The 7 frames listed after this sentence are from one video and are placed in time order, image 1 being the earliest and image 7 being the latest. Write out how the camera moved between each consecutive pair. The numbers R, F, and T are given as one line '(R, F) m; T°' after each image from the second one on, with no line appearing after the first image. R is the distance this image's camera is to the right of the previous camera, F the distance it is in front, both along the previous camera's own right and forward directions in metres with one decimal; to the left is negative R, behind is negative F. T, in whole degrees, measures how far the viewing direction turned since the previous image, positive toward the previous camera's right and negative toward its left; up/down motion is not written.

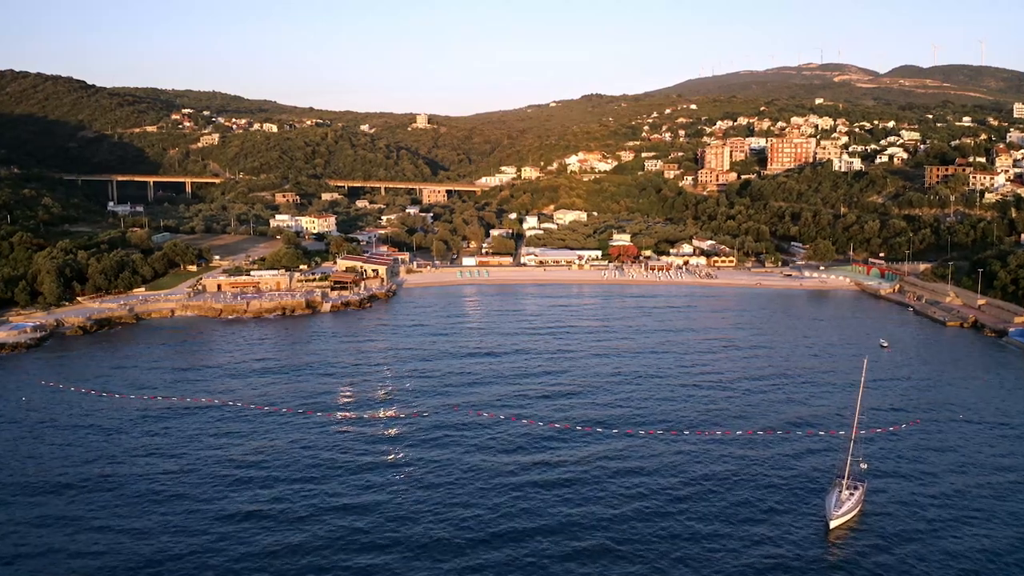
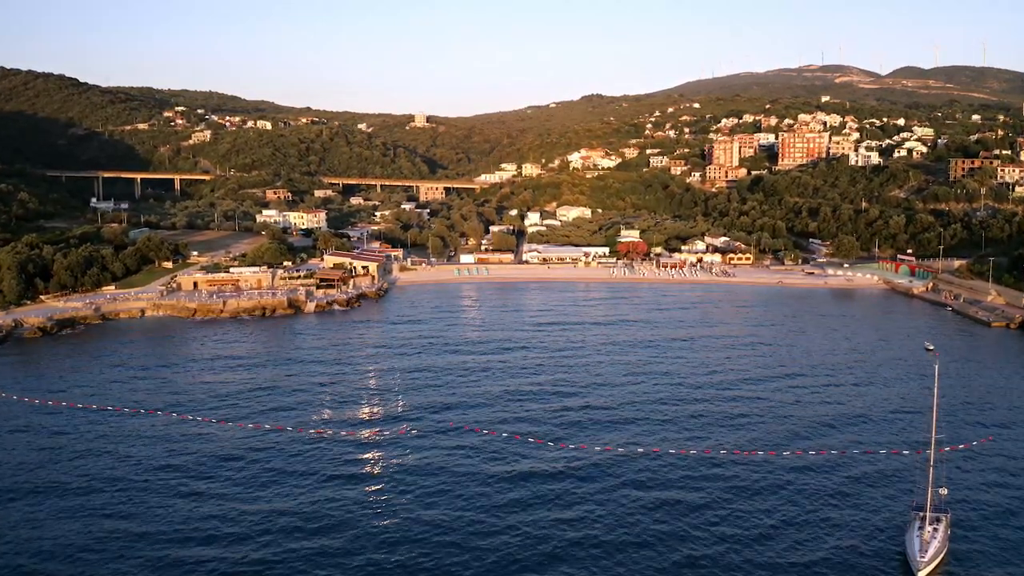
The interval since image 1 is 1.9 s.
(-0.1, +4.3) m; 0°
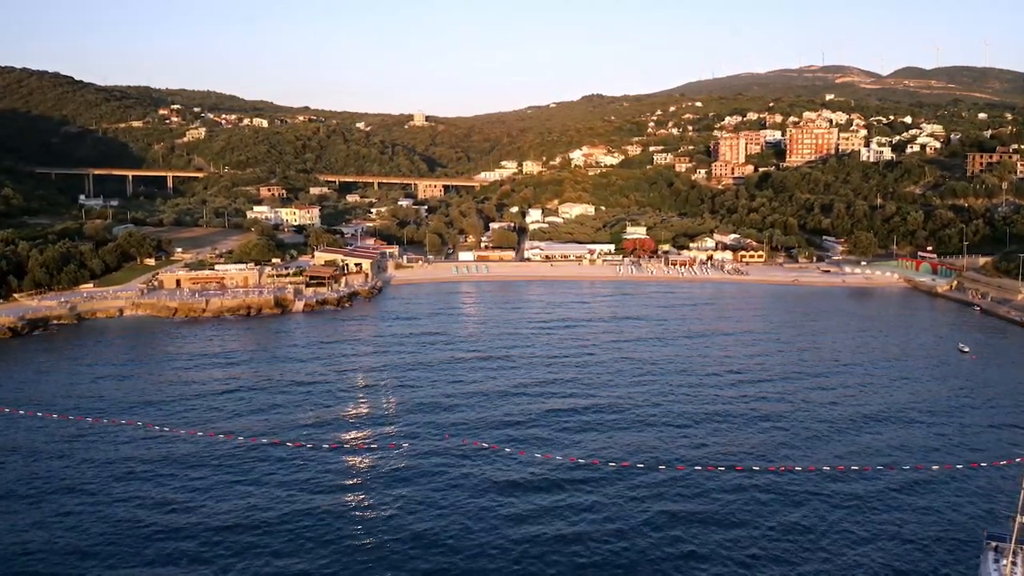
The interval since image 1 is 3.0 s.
(-0.1, +2.8) m; 0°
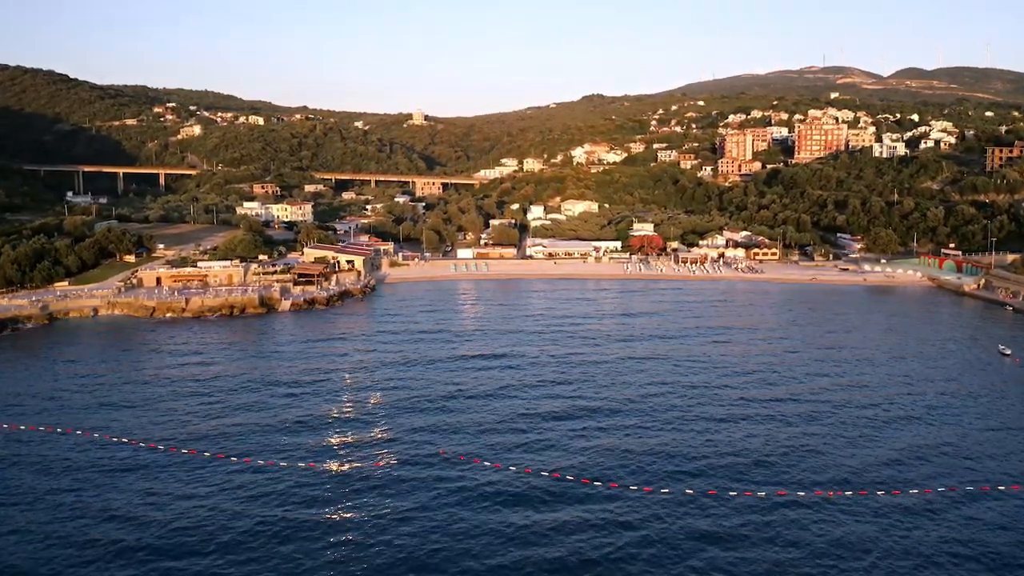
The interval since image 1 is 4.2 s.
(-0.1, +2.8) m; 0°
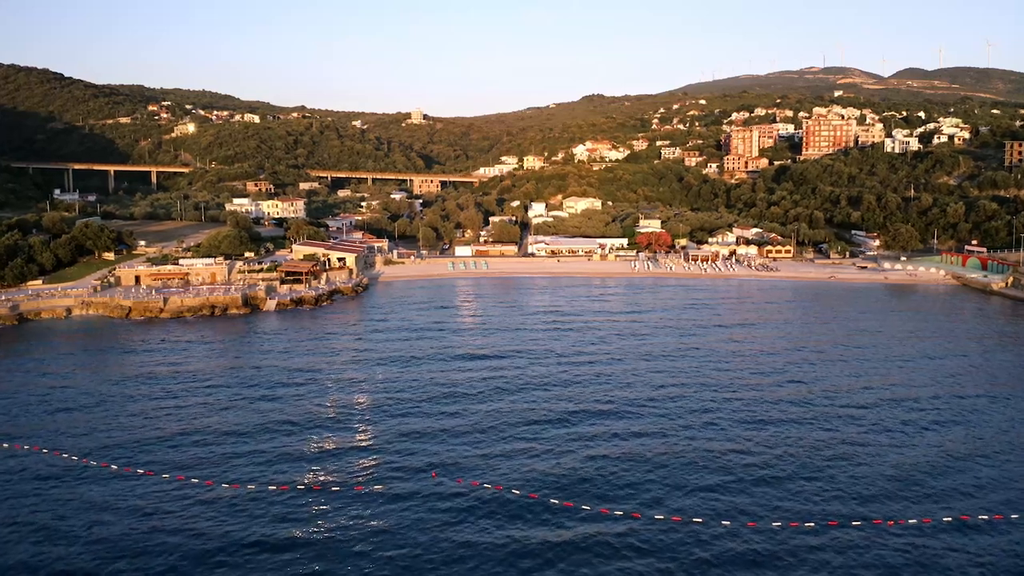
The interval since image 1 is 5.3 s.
(-0.1, +2.6) m; 0°
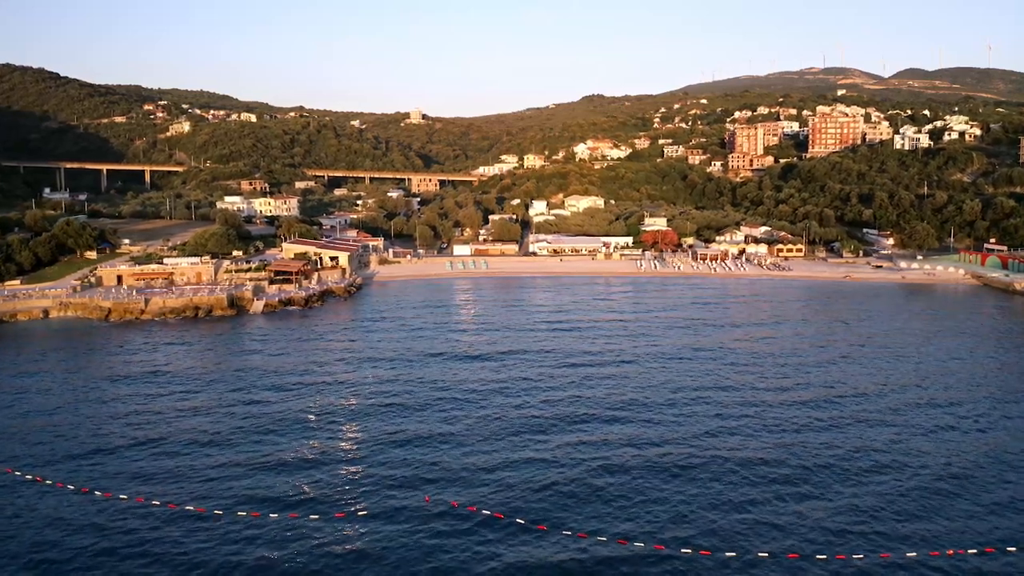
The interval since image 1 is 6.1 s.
(-0.1, +2.0) m; 0°
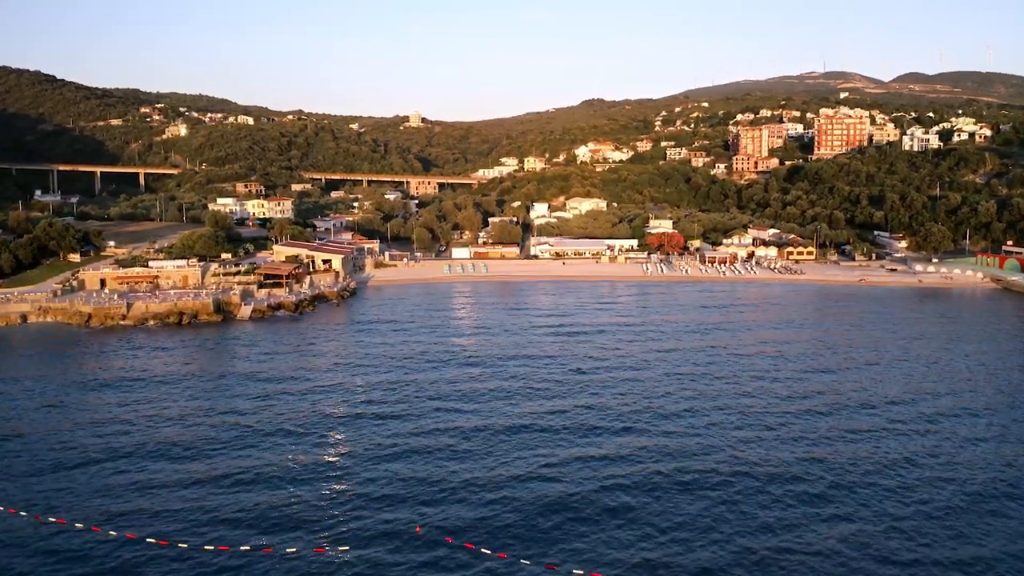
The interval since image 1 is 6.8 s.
(-0.1, +1.7) m; 0°
